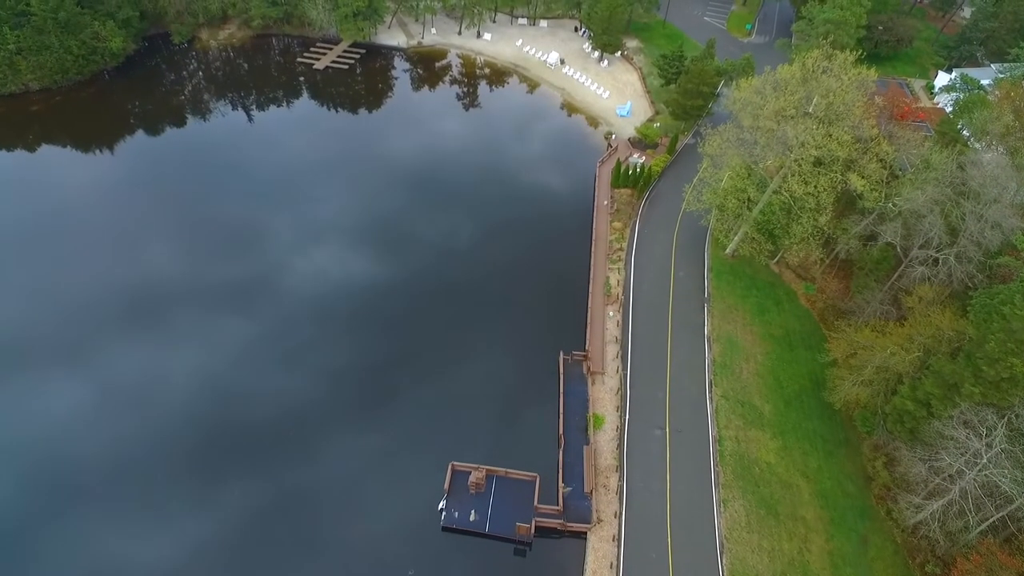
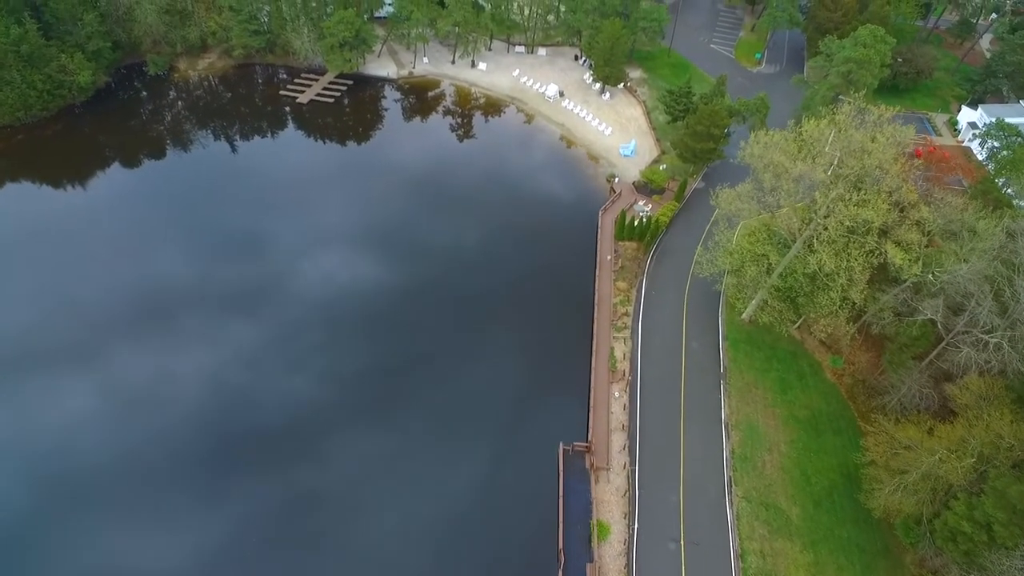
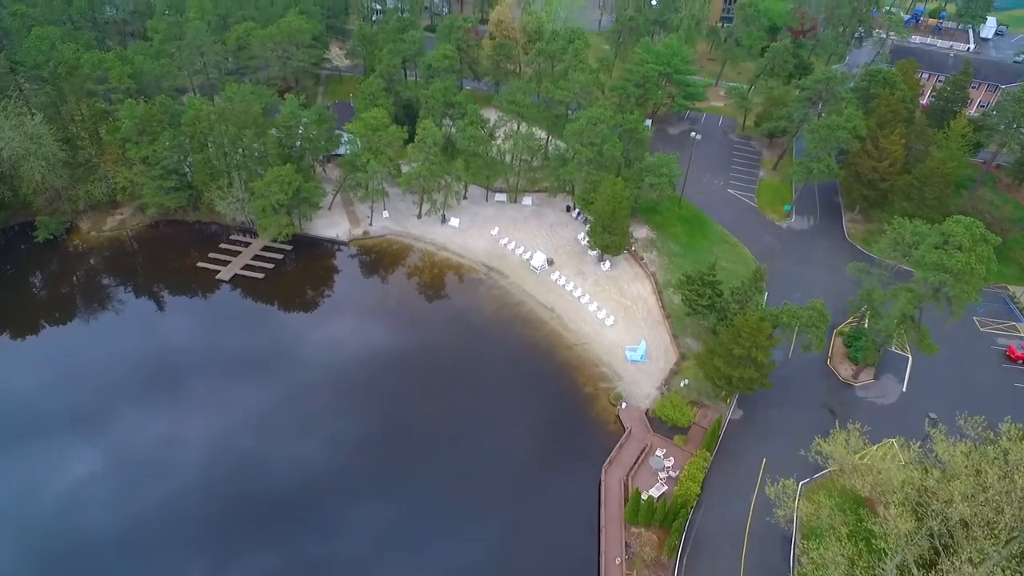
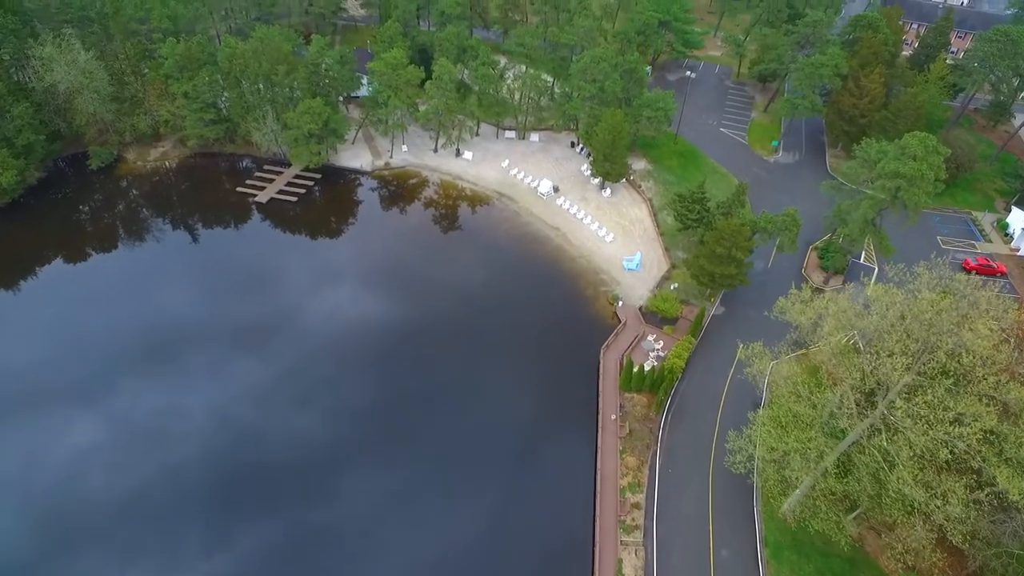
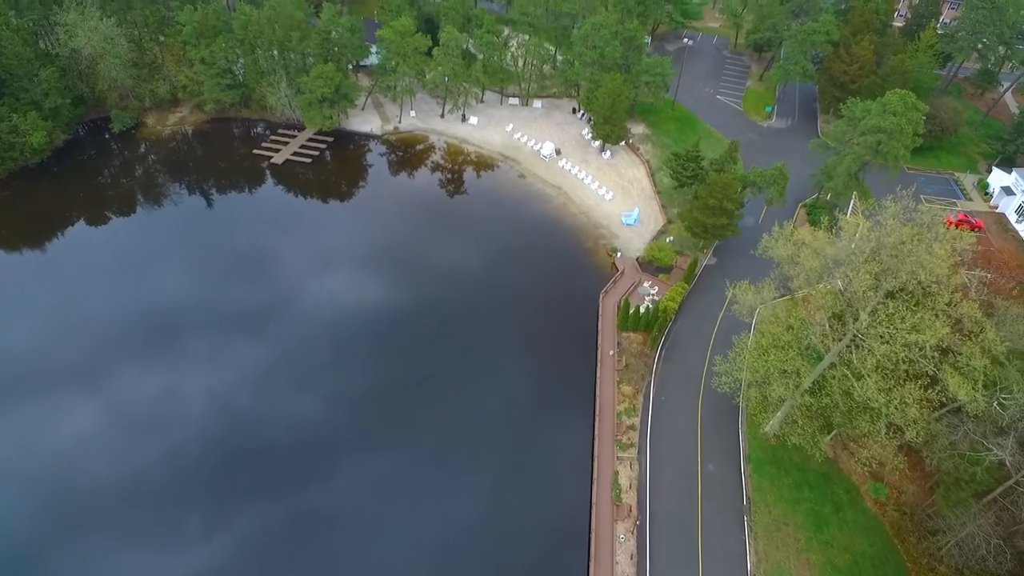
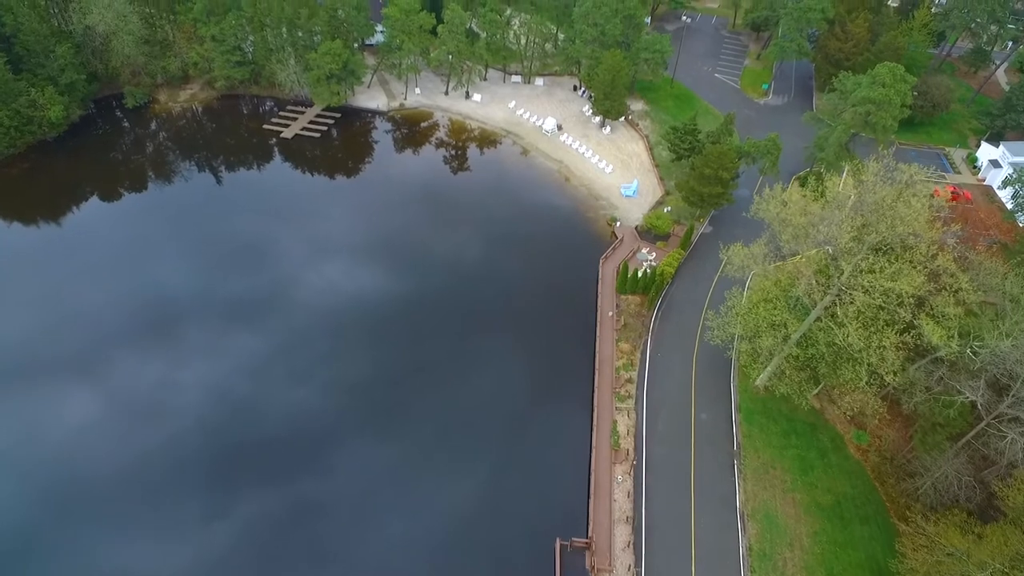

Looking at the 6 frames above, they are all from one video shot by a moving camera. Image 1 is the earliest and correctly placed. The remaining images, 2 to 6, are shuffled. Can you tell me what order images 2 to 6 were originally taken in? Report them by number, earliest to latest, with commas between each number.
2, 6, 5, 4, 3
